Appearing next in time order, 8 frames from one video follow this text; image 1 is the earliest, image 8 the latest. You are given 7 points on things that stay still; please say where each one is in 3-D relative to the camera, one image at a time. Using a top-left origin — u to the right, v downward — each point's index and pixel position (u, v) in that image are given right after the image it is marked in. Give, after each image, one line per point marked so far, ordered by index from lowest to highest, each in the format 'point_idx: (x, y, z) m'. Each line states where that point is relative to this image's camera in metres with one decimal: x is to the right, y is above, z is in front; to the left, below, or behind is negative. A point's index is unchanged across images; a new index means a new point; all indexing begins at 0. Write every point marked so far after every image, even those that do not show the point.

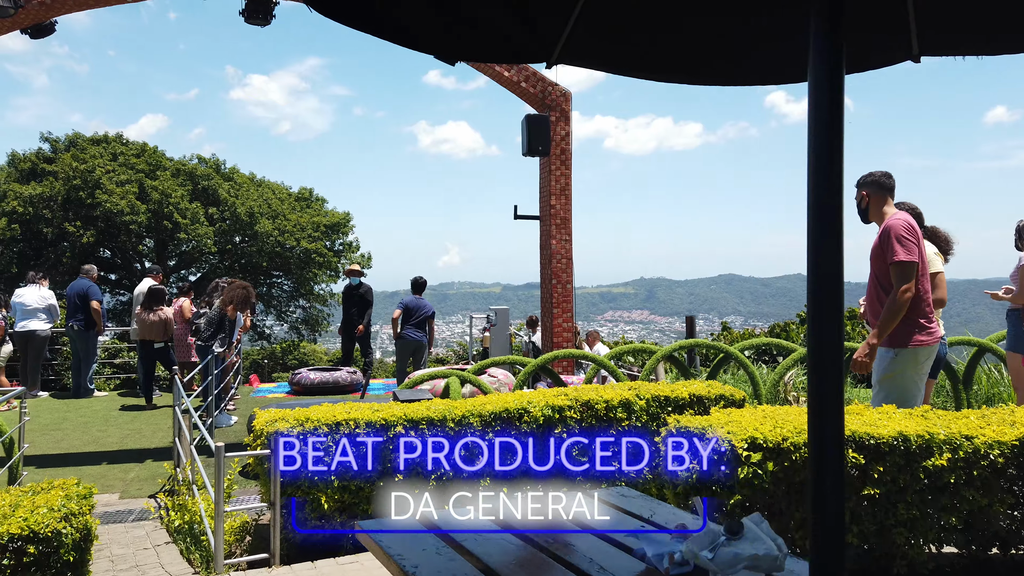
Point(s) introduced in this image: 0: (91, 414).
0: (-5.3, -1.6, +9.5) m
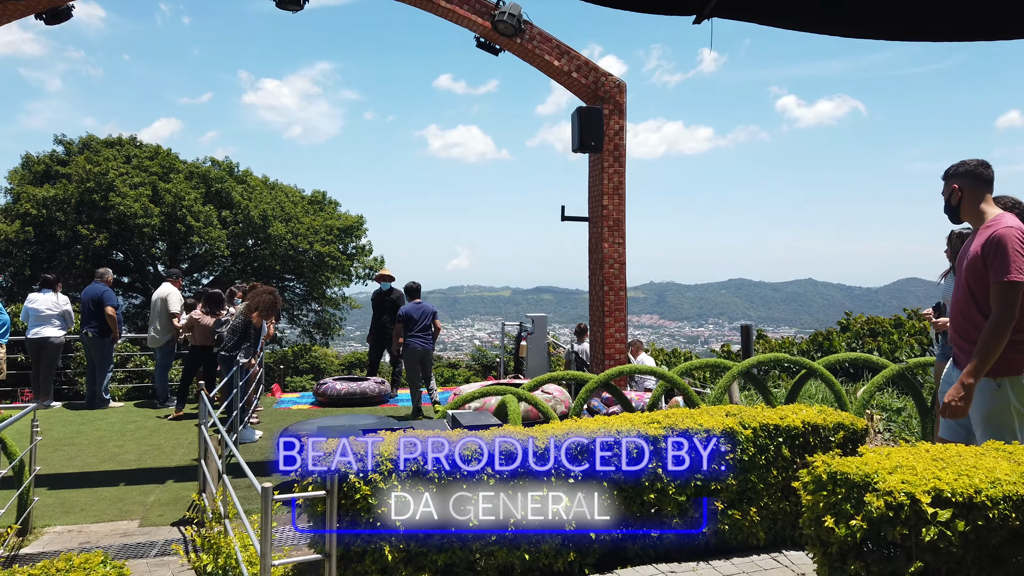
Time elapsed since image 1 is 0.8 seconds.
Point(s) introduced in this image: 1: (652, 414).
0: (-4.8, -1.7, +9.0) m
1: (+0.8, -0.7, +4.1) m
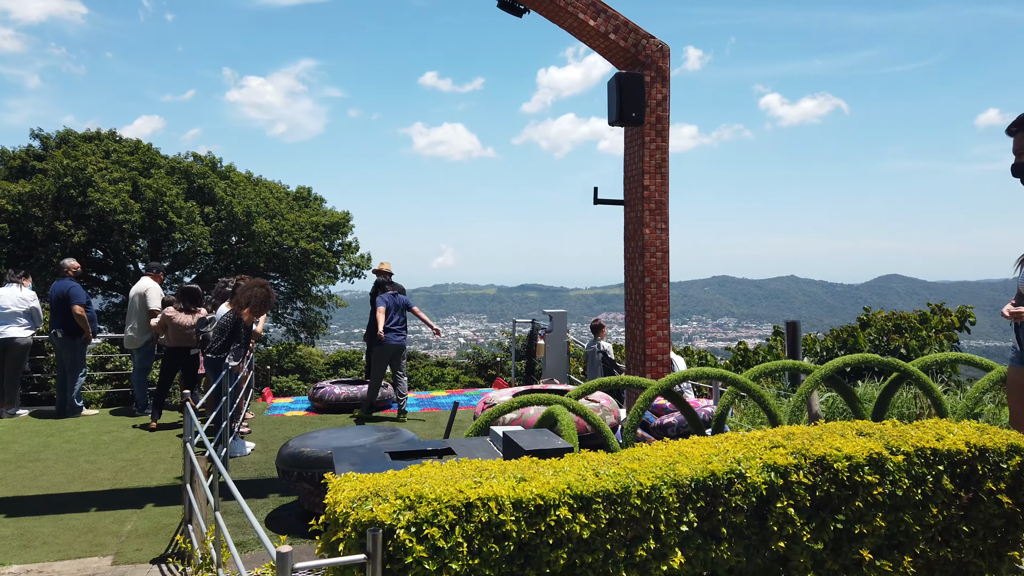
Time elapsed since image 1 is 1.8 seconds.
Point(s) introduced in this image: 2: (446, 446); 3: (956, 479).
0: (-4.6, -1.6, +8.0) m
1: (+1.1, -0.6, +3.2) m
2: (-0.3, -0.8, +4.0) m
3: (+1.8, -0.8, +3.1) m
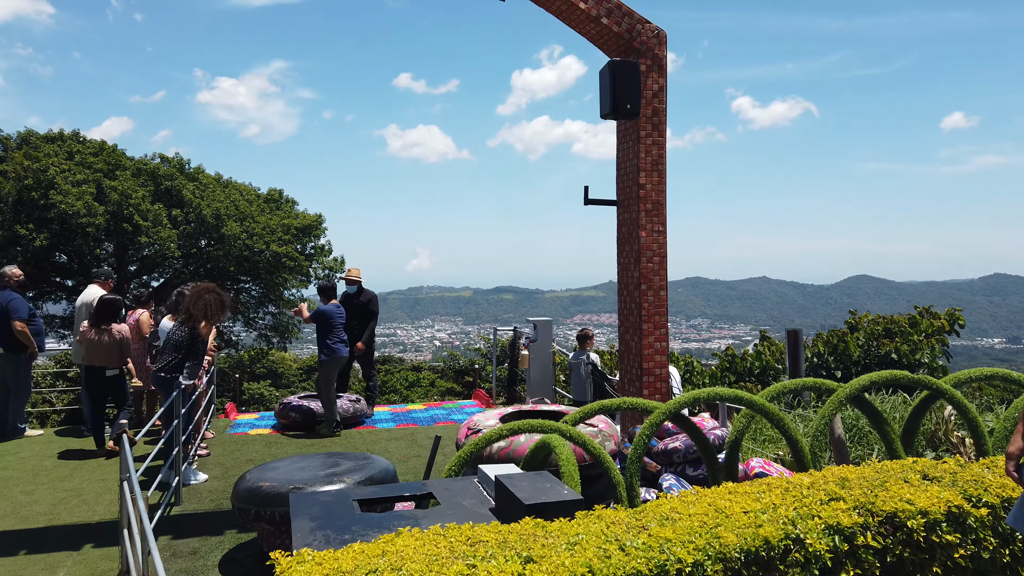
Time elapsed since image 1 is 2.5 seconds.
0: (-4.7, -1.7, +7.2) m
1: (+1.1, -0.7, +2.6) m
2: (-0.4, -0.9, +3.3) m
3: (+1.8, -0.8, +2.6) m
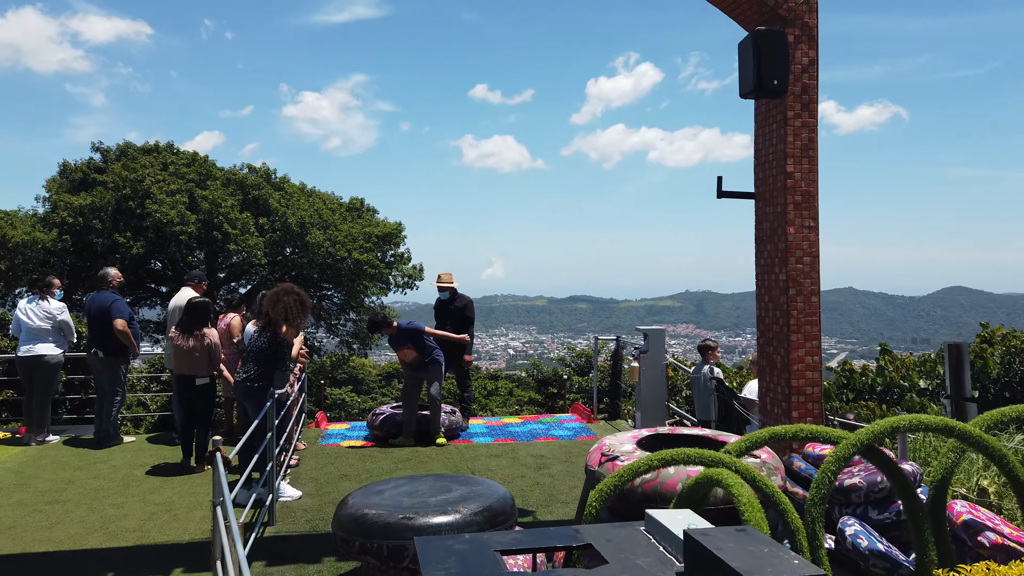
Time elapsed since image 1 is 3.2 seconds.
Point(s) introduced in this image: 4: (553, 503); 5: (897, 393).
0: (-3.7, -1.7, +6.9) m
1: (+1.6, -0.7, +1.8) m
2: (+0.3, -0.9, +2.7) m
3: (+2.4, -0.8, +1.7) m
4: (+0.3, -1.8, +6.2) m
5: (+5.9, -1.6, +11.7) m
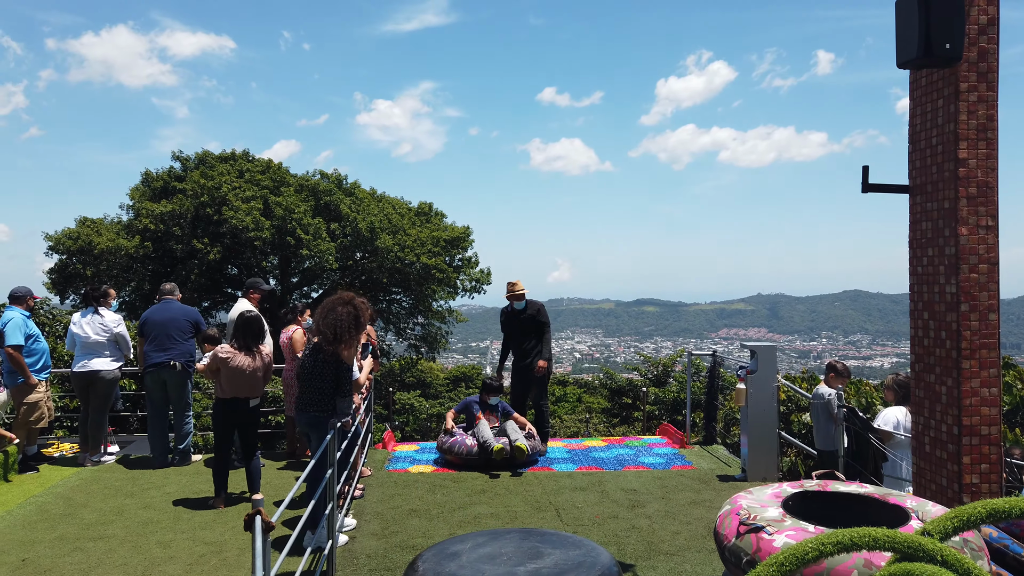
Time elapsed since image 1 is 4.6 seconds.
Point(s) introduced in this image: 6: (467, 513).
0: (-3.0, -1.8, +6.3) m
1: (+1.9, -0.8, +0.8) m
2: (+0.6, -1.0, +1.8) m
3: (+2.6, -0.9, +0.6) m
4: (+1.0, -1.9, +5.3) m
5: (+7.1, -1.7, +10.2) m
6: (-0.4, -1.8, +6.1) m
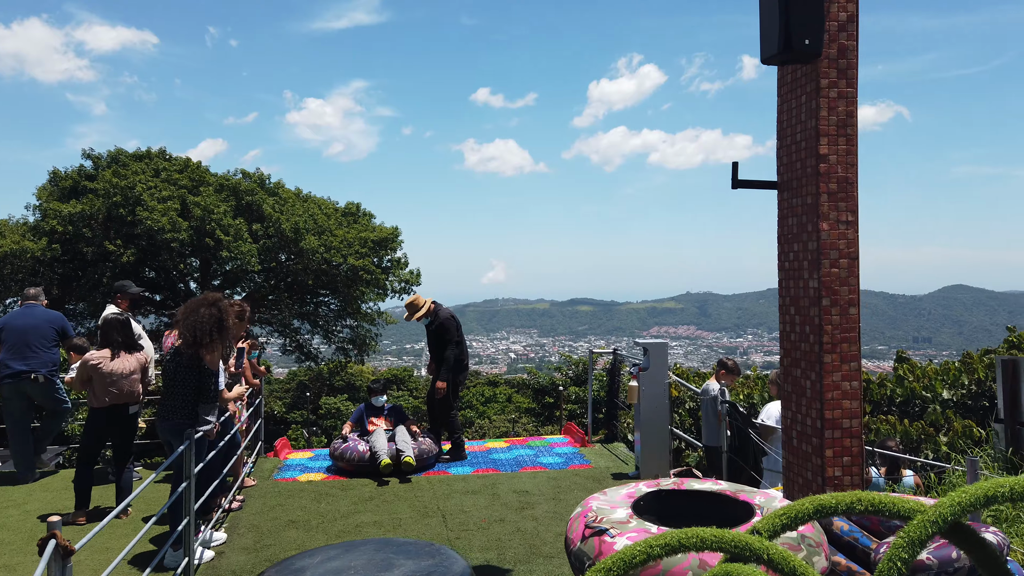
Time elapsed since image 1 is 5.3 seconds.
0: (-3.9, -1.8, +5.9) m
1: (+1.4, -0.7, +0.8) m
2: (+0.1, -1.0, +1.6) m
3: (+2.2, -0.9, +0.6) m
4: (+0.2, -1.9, +5.2) m
5: (+5.8, -1.7, +10.6) m
6: (-1.3, -1.8, +5.9) m
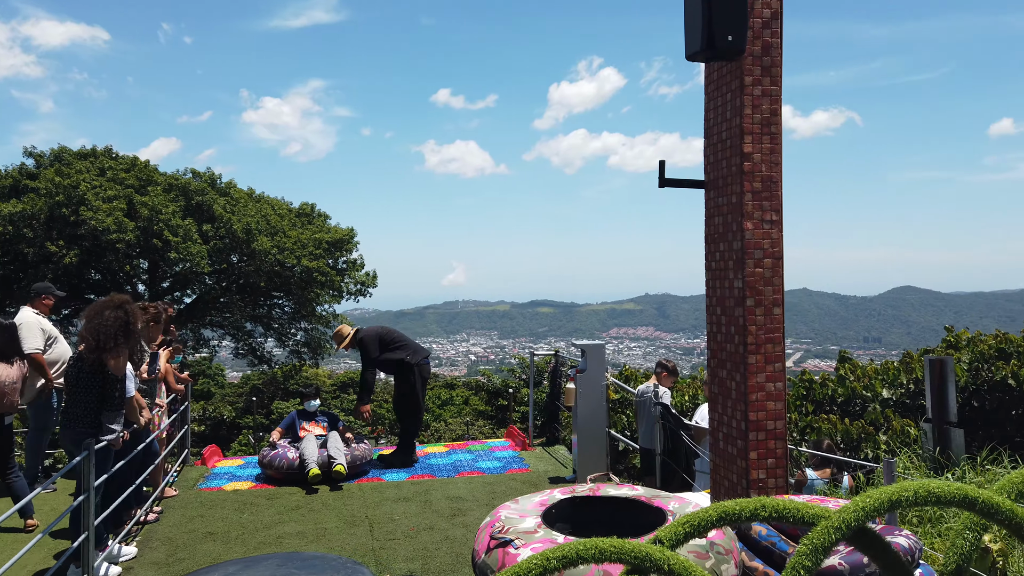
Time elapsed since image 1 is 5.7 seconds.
0: (-4.4, -1.9, +5.5) m
1: (+1.2, -0.7, +0.7) m
2: (-0.3, -0.9, +1.5) m
3: (+1.9, -0.9, +0.6) m
4: (-0.3, -1.9, +5.0) m
5: (+5.0, -1.7, +10.8) m
6: (-1.8, -1.8, +5.6) m
